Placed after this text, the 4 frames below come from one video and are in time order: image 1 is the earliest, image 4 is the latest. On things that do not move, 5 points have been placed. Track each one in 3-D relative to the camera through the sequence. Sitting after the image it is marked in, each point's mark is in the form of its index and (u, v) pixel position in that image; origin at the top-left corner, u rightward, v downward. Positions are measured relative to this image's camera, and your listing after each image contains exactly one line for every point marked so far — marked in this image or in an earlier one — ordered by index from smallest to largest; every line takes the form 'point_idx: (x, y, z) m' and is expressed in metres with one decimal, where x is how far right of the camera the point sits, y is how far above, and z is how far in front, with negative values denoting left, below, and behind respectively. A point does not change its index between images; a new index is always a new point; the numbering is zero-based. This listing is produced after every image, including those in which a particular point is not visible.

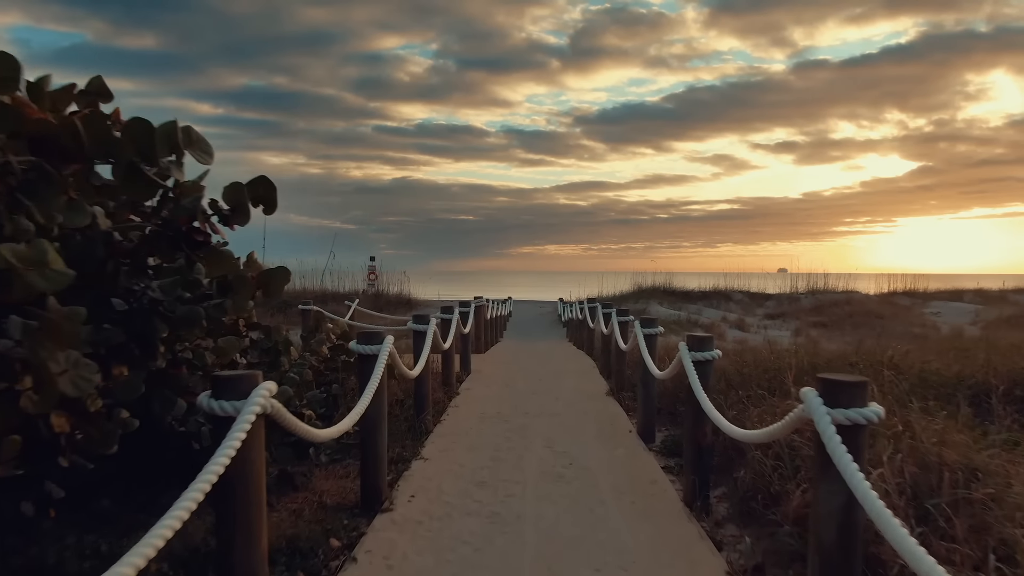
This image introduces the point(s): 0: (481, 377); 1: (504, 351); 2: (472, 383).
0: (-0.4, -1.2, +9.2) m
1: (-0.2, -1.2, +13.1) m
2: (-0.5, -1.2, +8.6) m
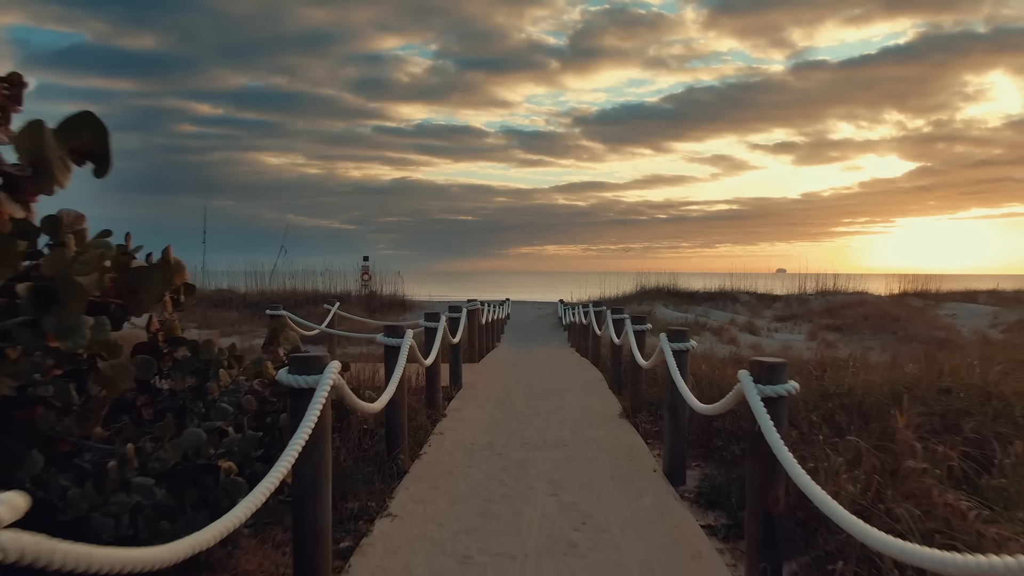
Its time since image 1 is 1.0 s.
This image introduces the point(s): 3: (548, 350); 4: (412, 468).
0: (-0.5, -1.3, +8.0) m
1: (-0.2, -1.3, +11.9) m
2: (-0.6, -1.3, +7.4) m
3: (+0.8, -1.4, +14.4) m
4: (-0.7, -1.3, +4.9) m
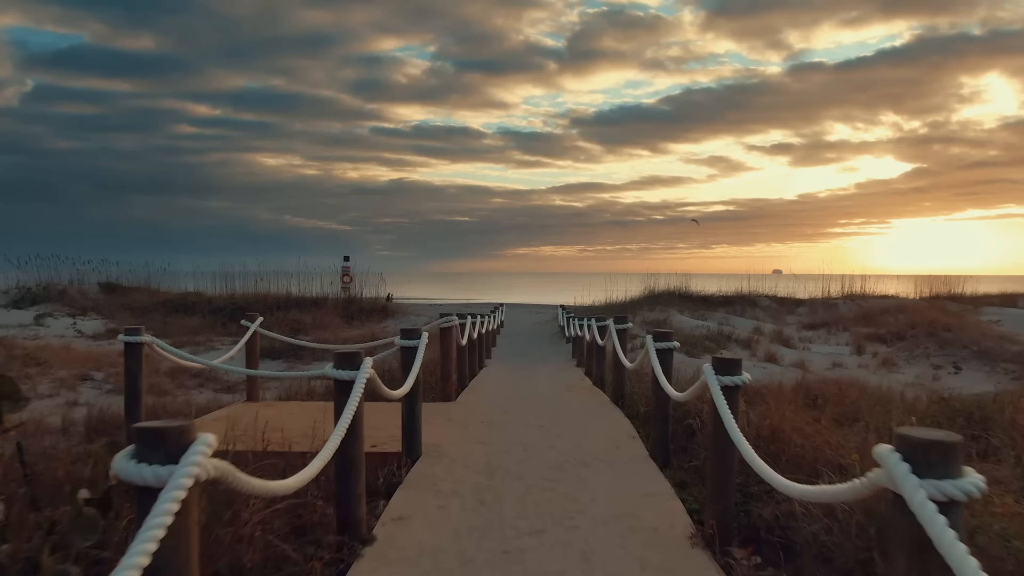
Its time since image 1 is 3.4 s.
0: (-0.6, -1.4, +5.0) m
1: (-0.3, -1.4, +8.8) m
2: (-0.7, -1.4, +4.4) m
3: (+0.7, -1.5, +11.3) m
4: (-0.8, -1.4, +1.8) m
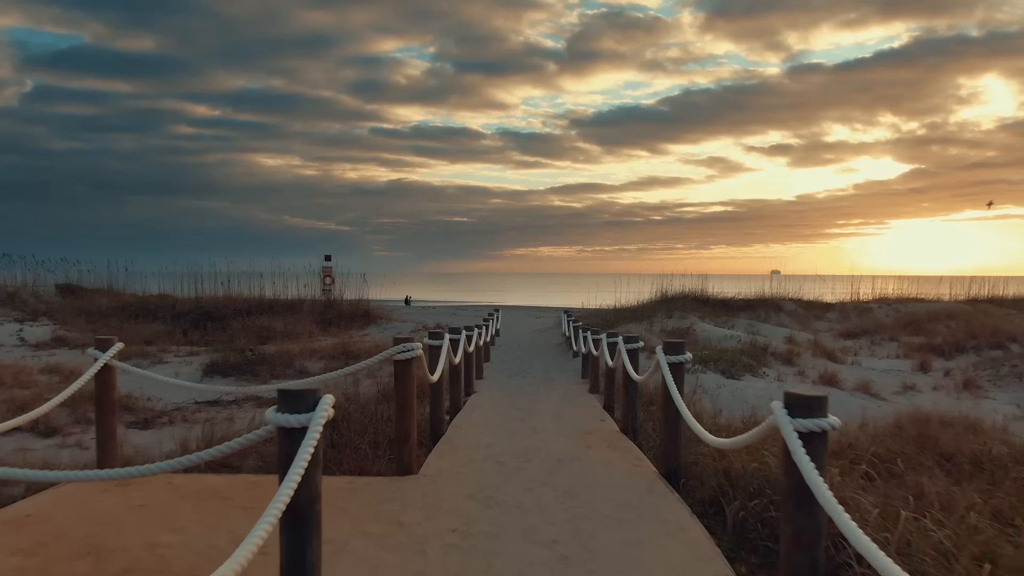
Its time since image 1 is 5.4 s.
0: (-0.6, -1.5, +2.2) m
1: (-0.4, -1.5, +6.0) m
2: (-0.7, -1.4, +1.6) m
3: (+0.6, -1.5, +8.5) m
4: (-0.9, -1.5, -1.0) m
